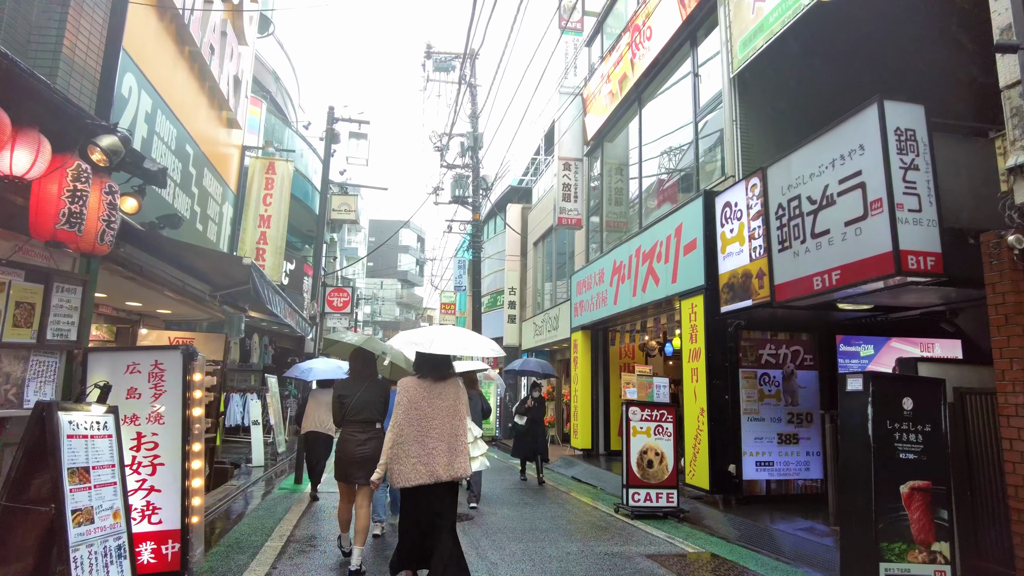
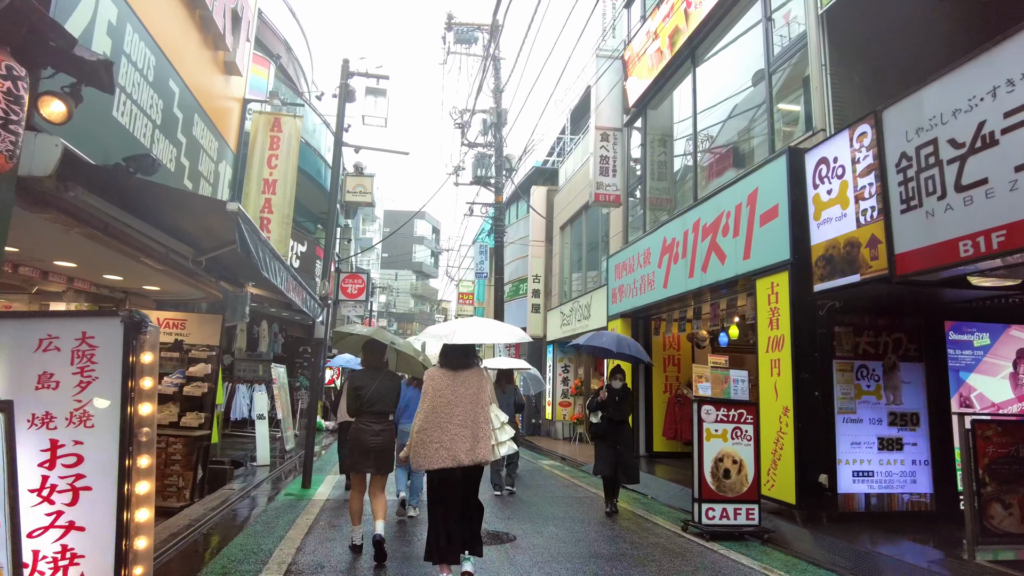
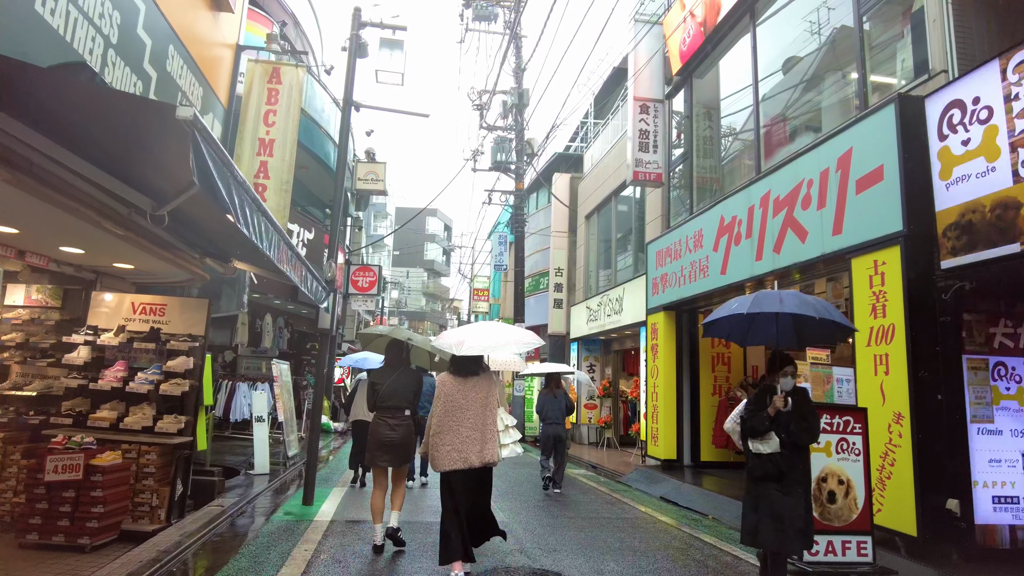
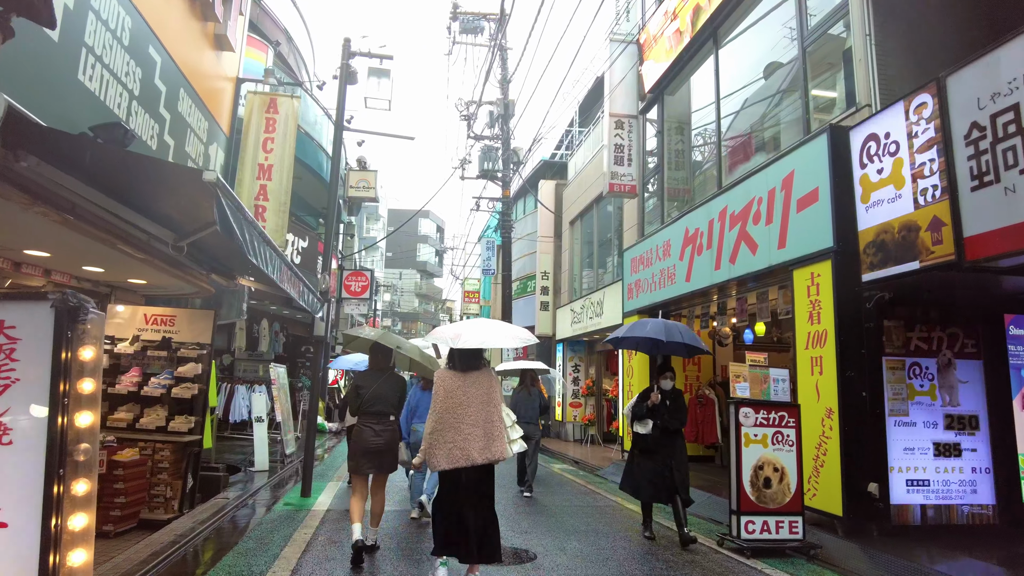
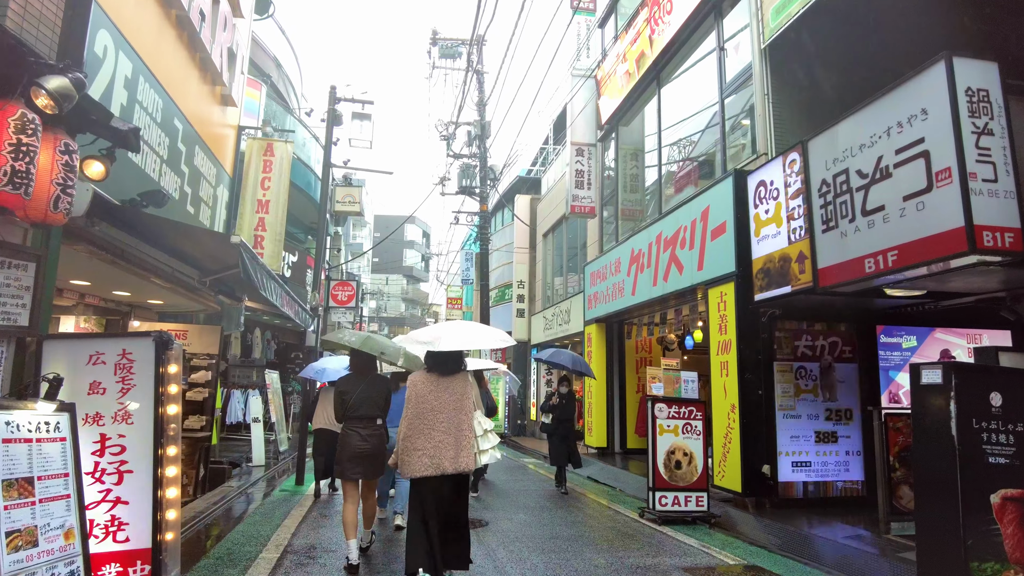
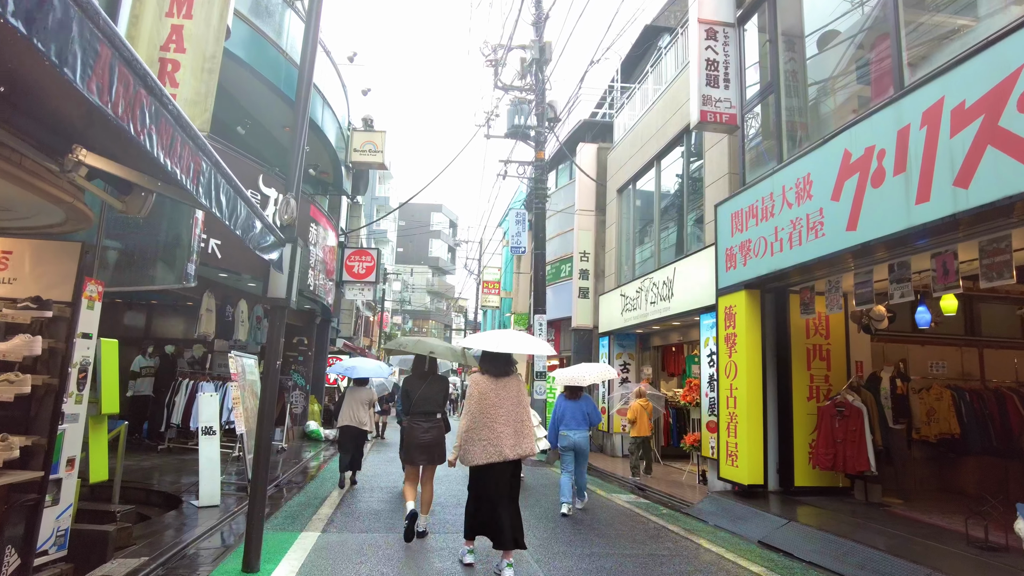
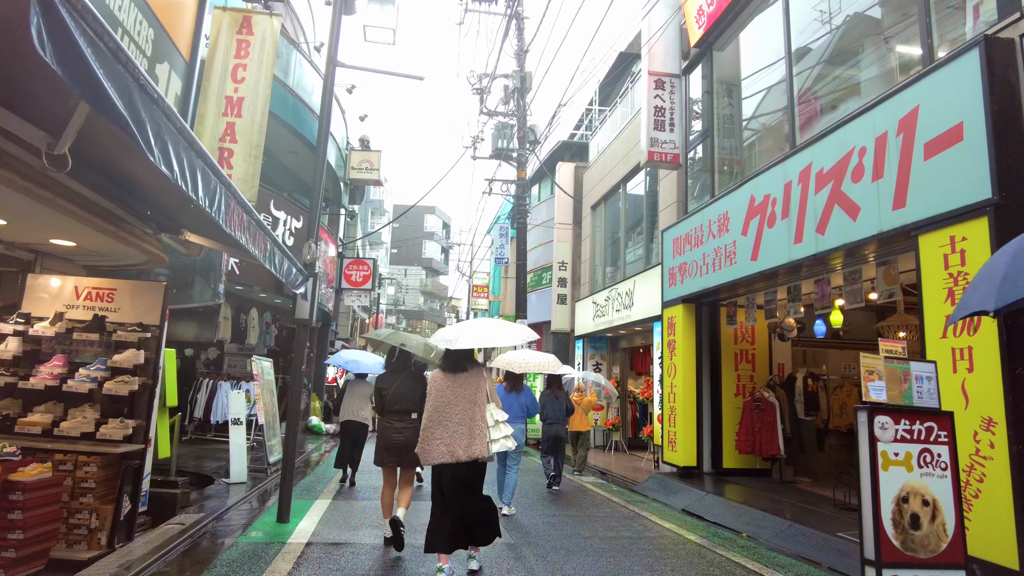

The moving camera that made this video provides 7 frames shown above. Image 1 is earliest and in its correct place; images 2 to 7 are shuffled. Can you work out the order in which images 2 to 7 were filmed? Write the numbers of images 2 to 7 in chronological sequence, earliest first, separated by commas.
5, 2, 4, 3, 7, 6
